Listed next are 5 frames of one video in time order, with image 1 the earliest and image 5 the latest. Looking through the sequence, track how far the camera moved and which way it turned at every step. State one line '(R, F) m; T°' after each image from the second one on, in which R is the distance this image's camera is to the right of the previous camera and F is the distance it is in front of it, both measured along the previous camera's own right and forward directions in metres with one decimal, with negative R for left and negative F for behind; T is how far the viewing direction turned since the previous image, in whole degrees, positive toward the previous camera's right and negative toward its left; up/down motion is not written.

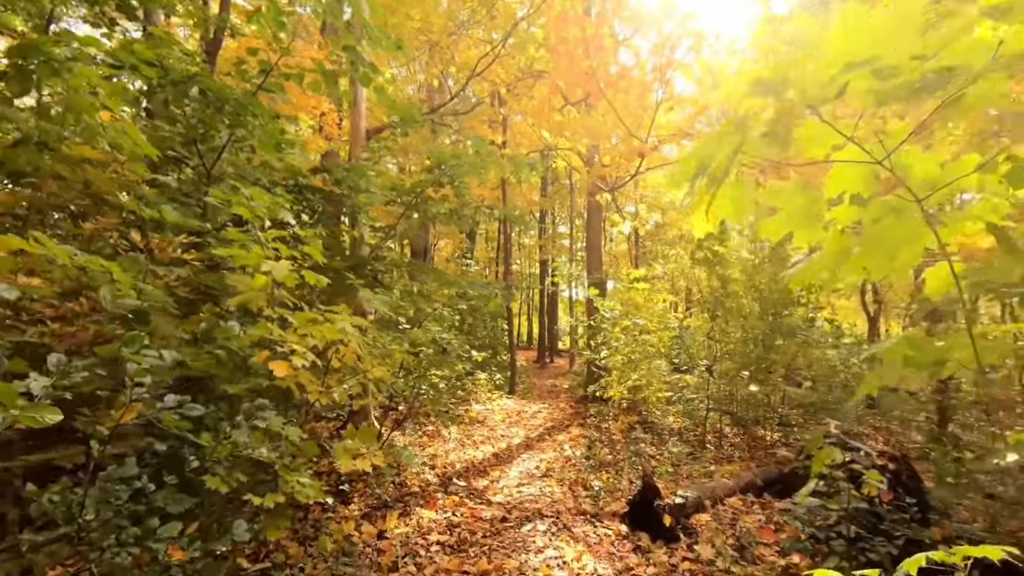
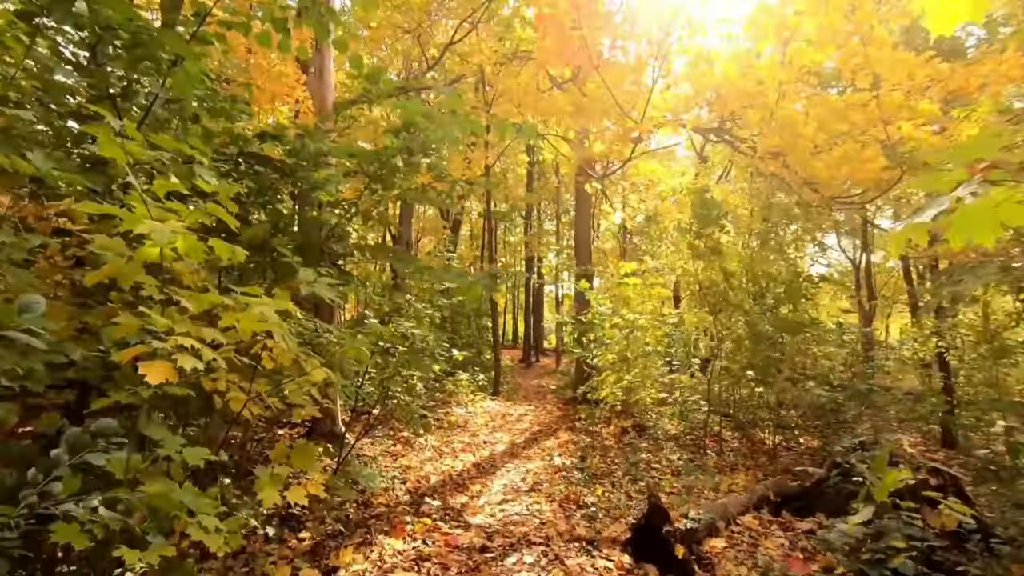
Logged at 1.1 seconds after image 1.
(0.0, +0.6) m; +2°
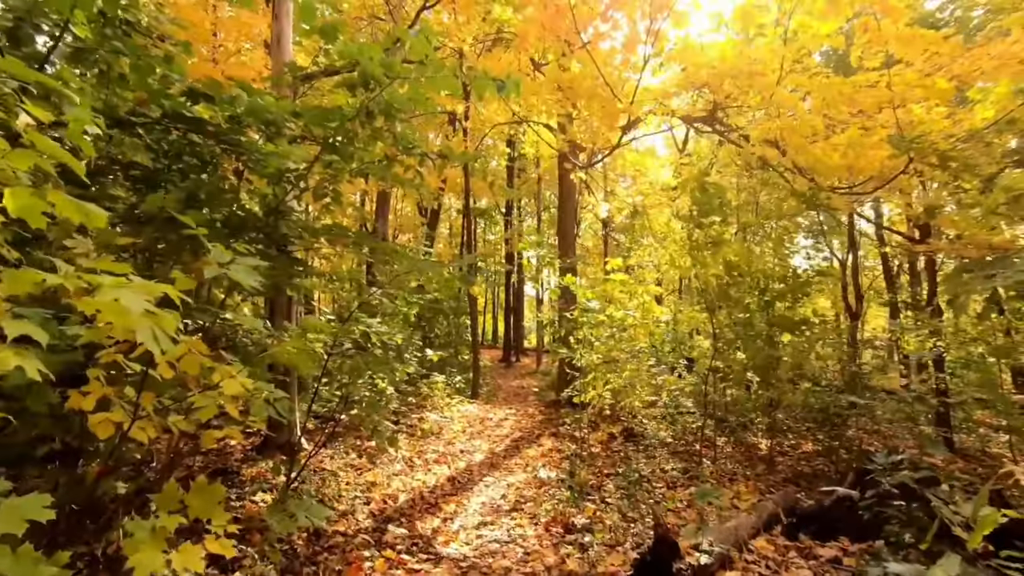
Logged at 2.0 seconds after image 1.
(0.0, +0.5) m; +2°
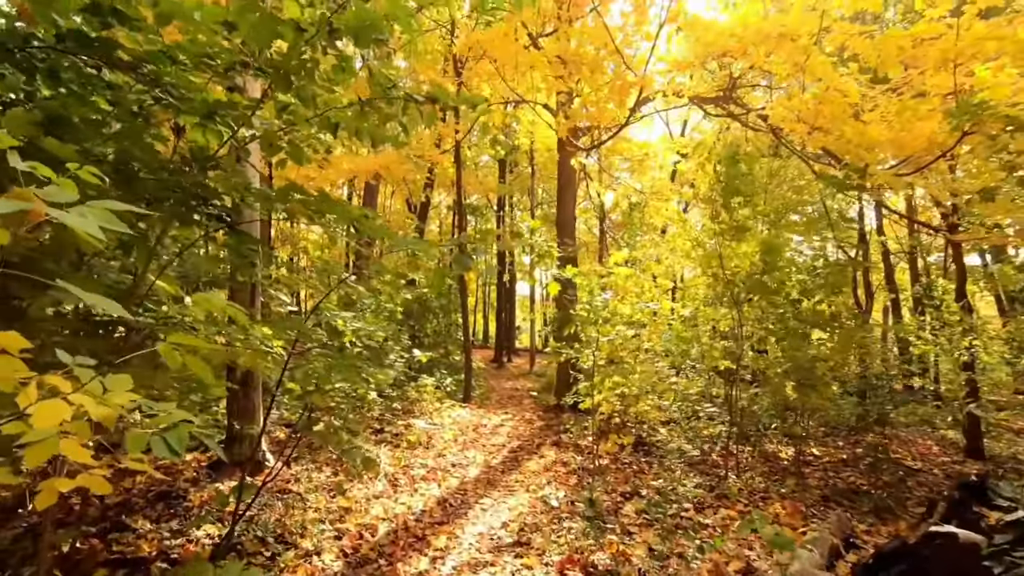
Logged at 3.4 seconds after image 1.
(-0.1, +0.7) m; +1°
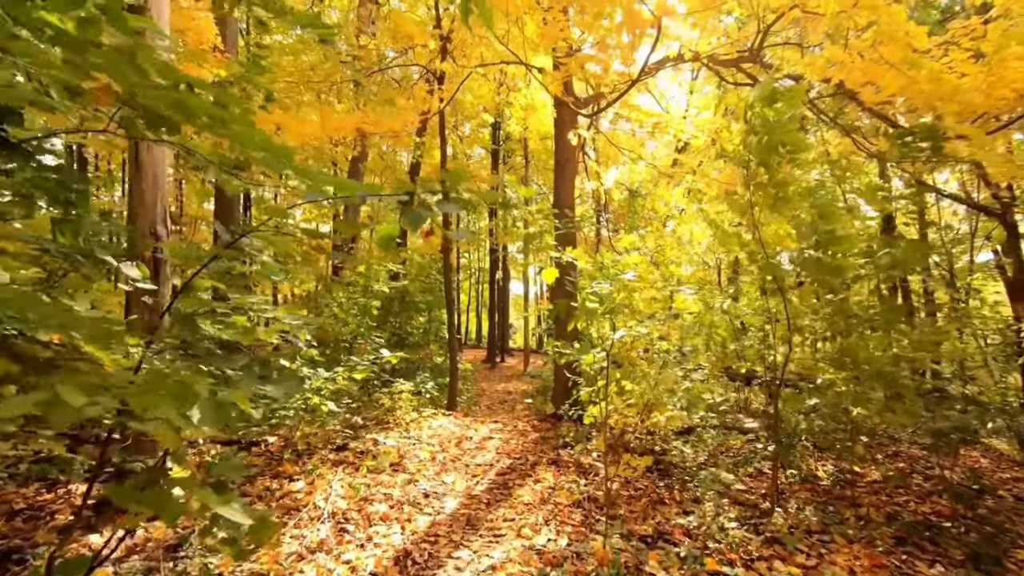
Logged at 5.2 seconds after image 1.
(0.0, +1.0) m; +1°
